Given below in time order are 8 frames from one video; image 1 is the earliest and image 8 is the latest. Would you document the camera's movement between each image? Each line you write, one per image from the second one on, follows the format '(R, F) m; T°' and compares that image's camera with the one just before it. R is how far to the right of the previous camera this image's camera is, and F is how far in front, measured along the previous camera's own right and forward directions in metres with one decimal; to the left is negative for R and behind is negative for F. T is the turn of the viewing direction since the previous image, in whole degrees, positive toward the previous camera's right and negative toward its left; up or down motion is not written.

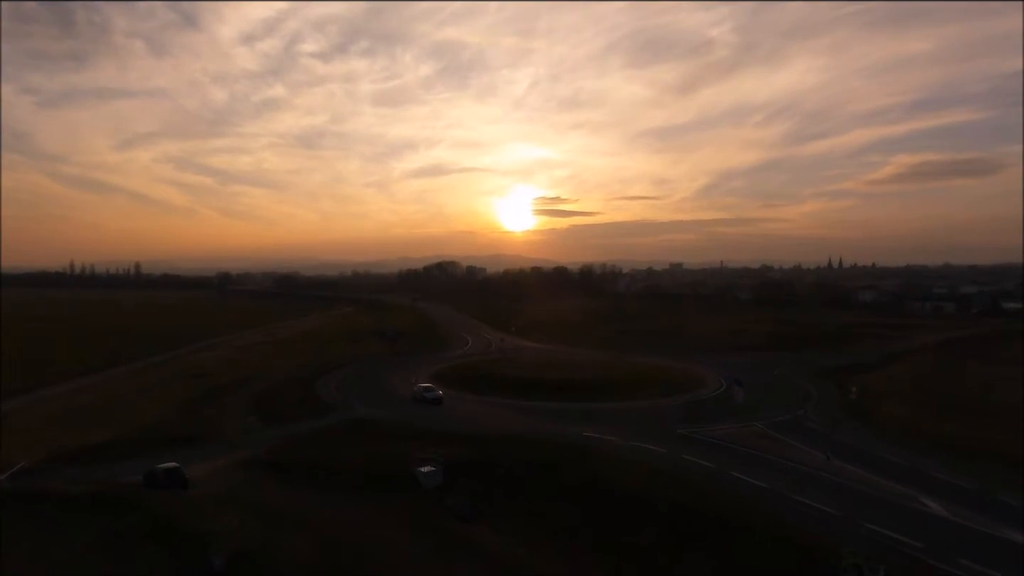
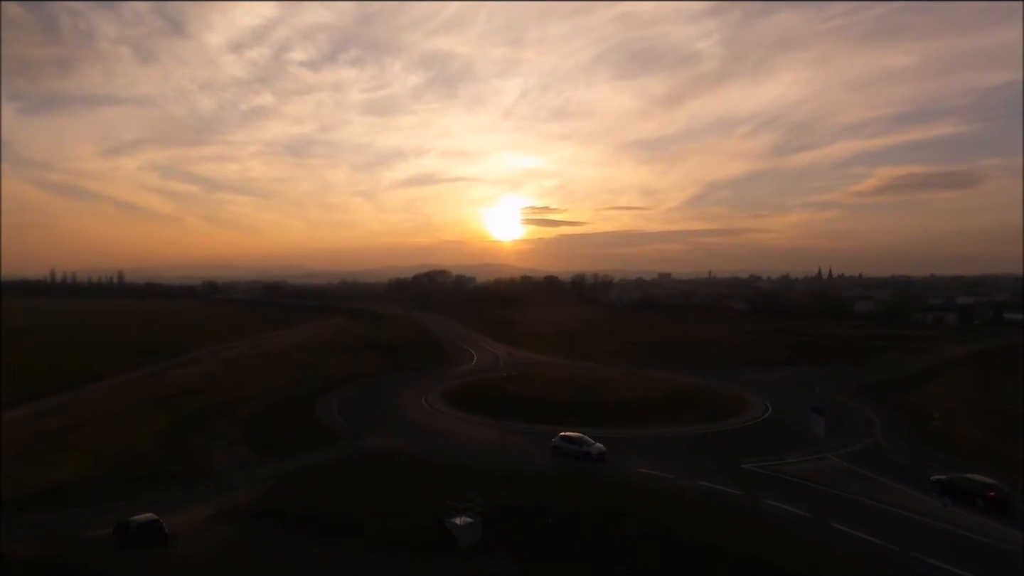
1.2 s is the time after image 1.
(-1.9, +4.1) m; +1°
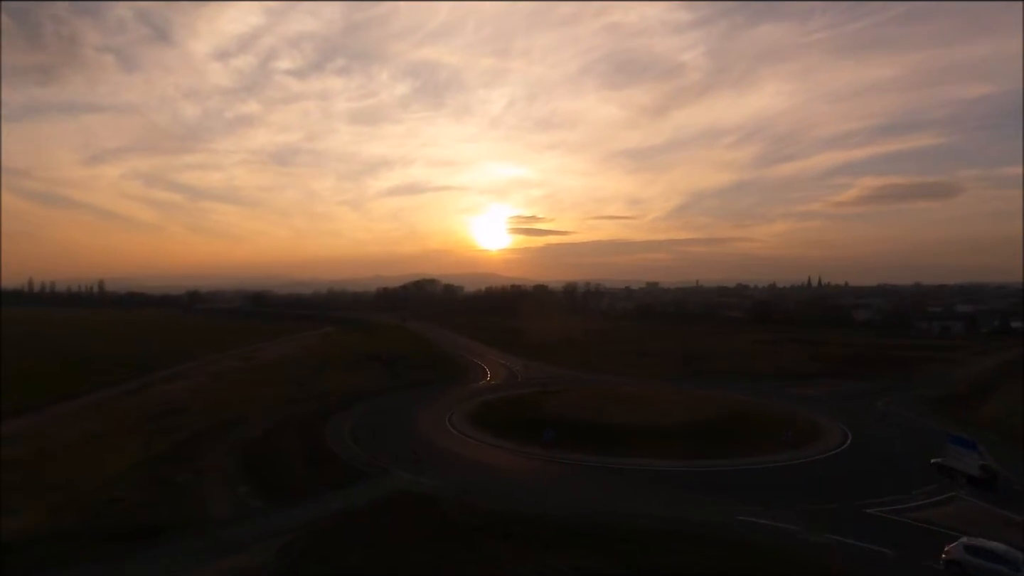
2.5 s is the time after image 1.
(-2.5, +4.8) m; +1°
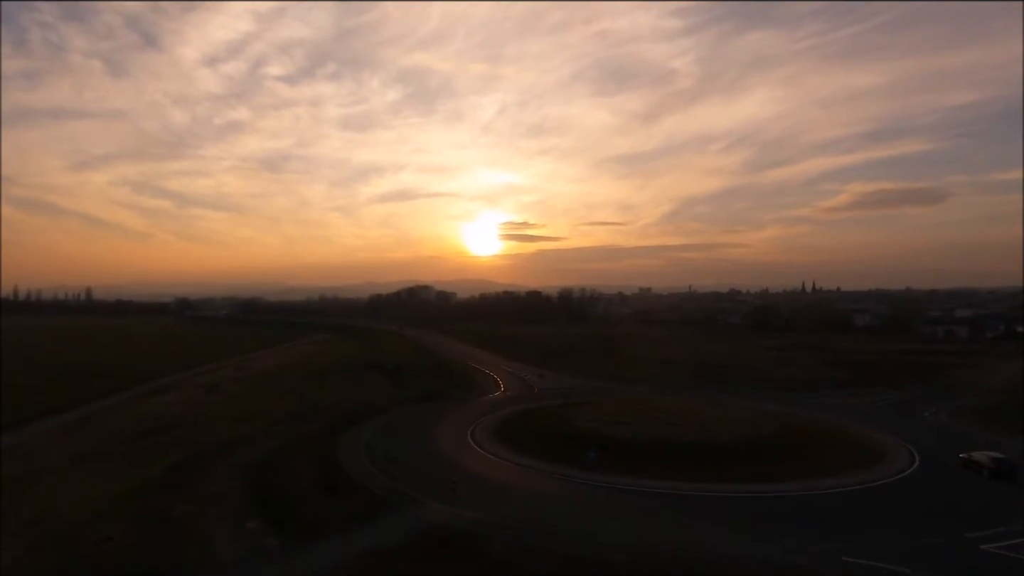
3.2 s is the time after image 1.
(-1.7, +2.9) m; +1°
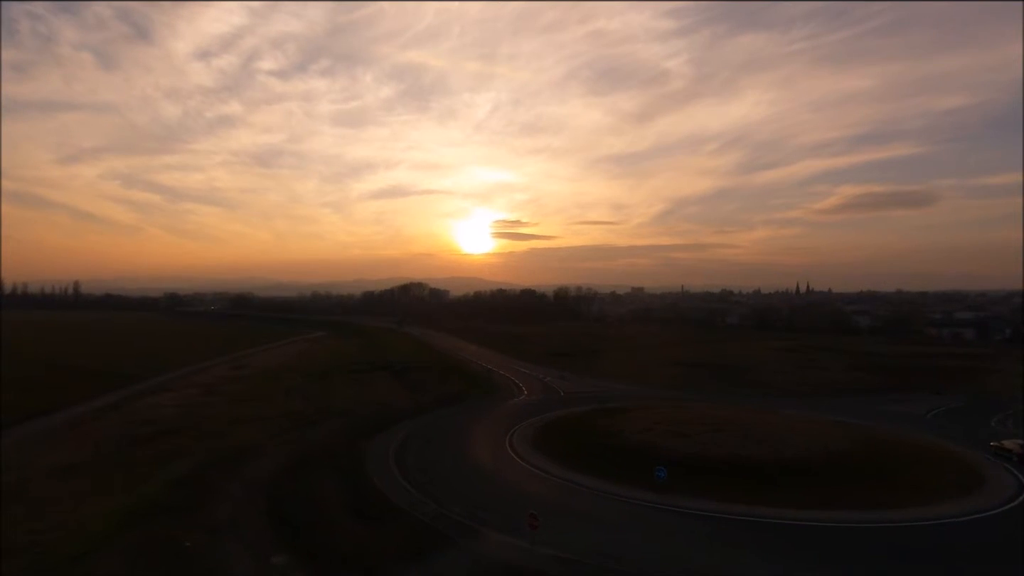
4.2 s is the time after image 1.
(-2.2, +3.4) m; +1°
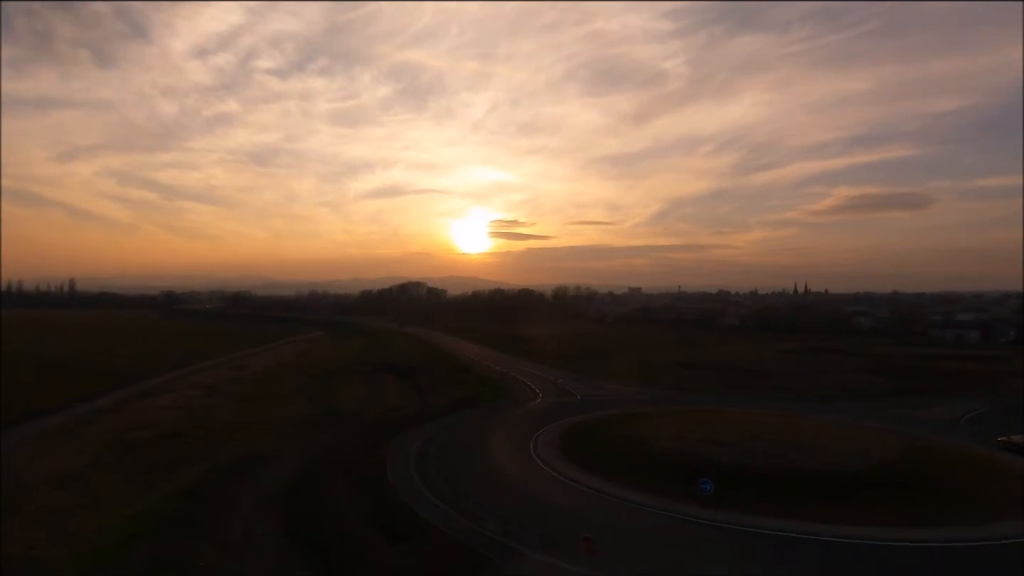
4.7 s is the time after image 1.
(-1.1, +1.4) m; 0°
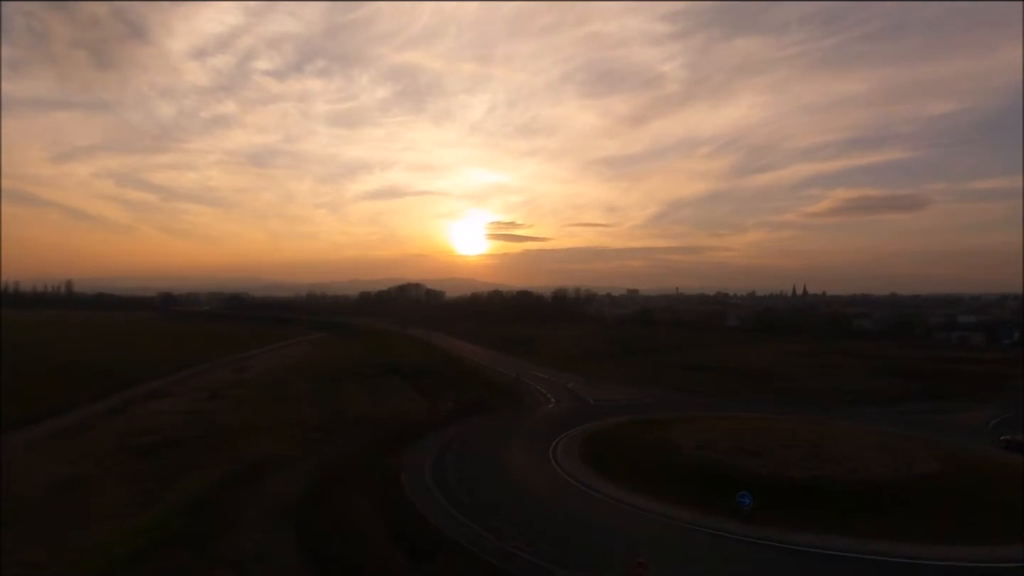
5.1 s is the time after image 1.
(-0.8, +1.0) m; 0°
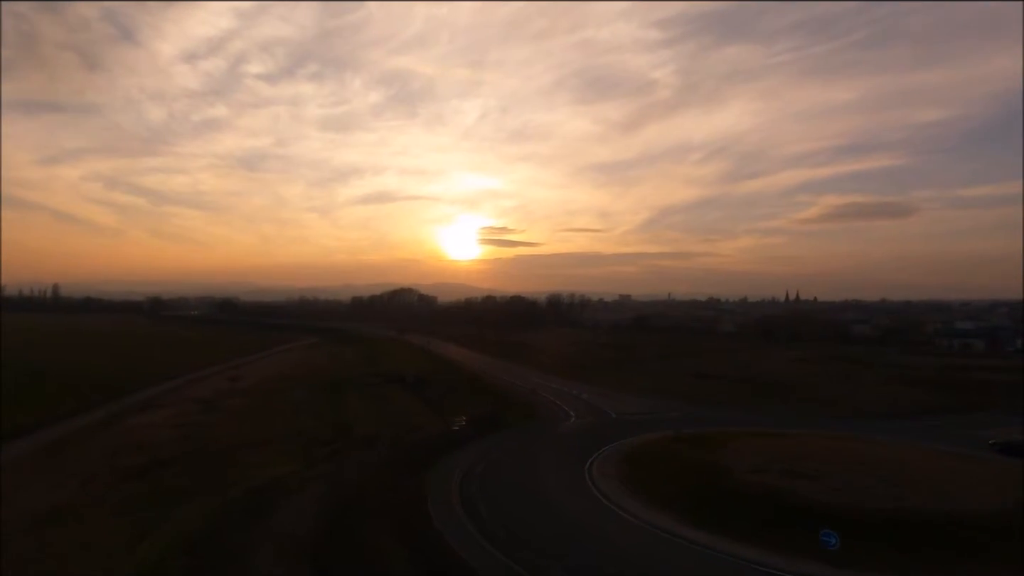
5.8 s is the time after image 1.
(-1.4, +2.3) m; +1°
